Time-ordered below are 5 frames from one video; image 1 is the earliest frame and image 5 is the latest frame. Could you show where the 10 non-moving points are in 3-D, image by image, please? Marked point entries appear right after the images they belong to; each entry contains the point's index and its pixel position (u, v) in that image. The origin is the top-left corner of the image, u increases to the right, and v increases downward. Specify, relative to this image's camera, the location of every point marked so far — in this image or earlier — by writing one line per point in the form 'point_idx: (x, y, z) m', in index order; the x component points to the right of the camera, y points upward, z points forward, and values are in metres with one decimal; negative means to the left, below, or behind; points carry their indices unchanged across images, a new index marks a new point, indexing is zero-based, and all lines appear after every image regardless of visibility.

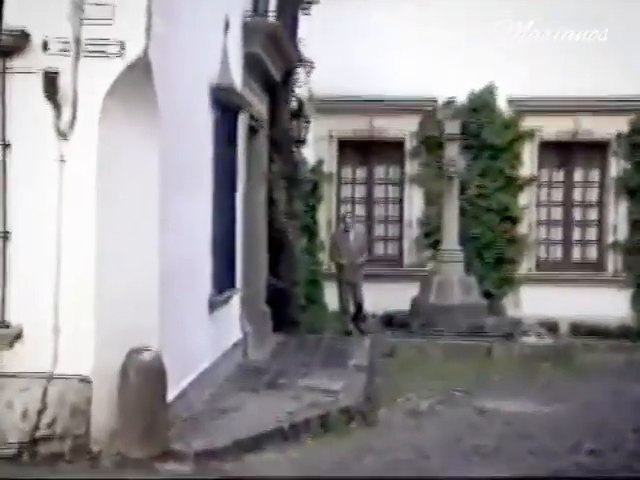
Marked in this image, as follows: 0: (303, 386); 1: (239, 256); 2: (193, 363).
0: (-0.2, -1.5, +10.5) m
1: (-0.9, -0.2, +11.5) m
2: (-1.2, -1.2, +10.0) m
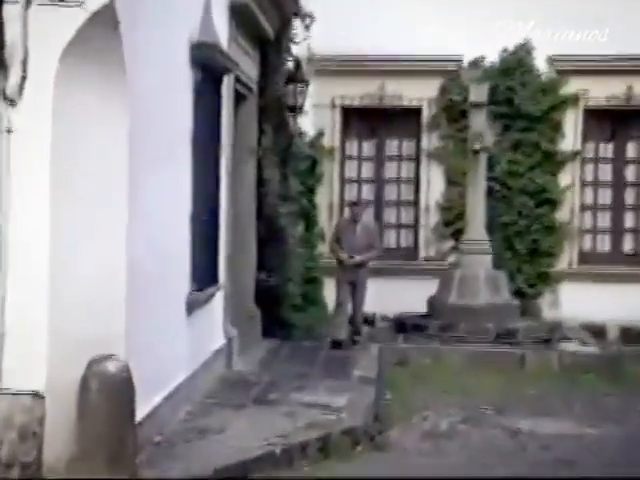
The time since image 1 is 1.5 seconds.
0: (-0.2, -1.3, +8.8) m
1: (-0.9, -0.1, +9.8) m
2: (-1.2, -1.1, +8.3) m
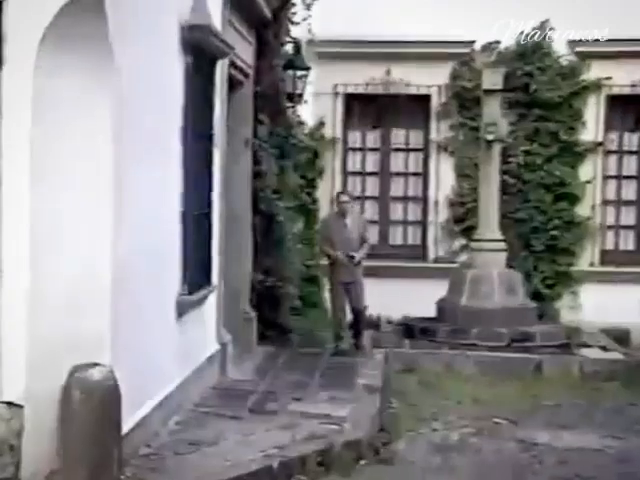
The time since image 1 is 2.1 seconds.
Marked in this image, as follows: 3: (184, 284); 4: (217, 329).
0: (-0.2, -1.3, +8.1) m
1: (-0.9, -0.1, +9.1) m
2: (-1.2, -1.1, +7.6) m
3: (-1.1, -0.3, +8.3) m
4: (-0.9, -0.8, +9.2) m
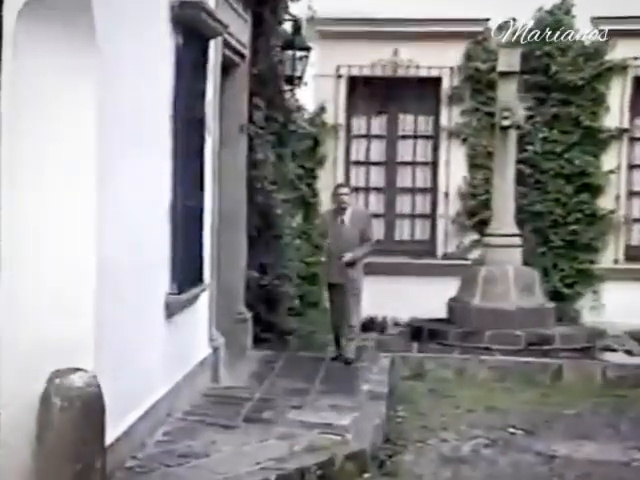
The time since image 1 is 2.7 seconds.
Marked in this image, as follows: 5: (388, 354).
0: (-0.2, -1.3, +7.5) m
1: (-0.9, 0.0, +8.5) m
2: (-1.2, -1.0, +7.0) m
3: (-1.1, -0.3, +7.6) m
4: (-0.9, -0.7, +8.5) m
5: (+0.6, -1.0, +9.4) m
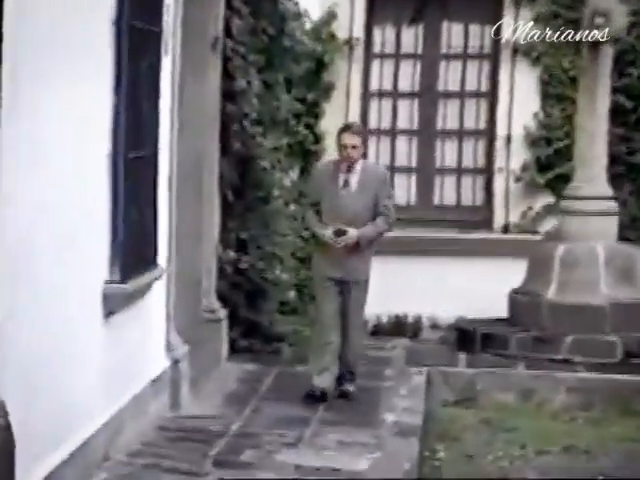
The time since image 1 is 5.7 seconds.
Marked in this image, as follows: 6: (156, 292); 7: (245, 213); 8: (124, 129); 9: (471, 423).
0: (-0.1, -1.1, +5.1) m
1: (-0.9, +0.1, +6.2) m
2: (-1.2, -0.8, +4.6) m
3: (-1.0, -0.1, +5.3) m
4: (-0.9, -0.6, +6.2) m
5: (+0.6, -0.9, +7.0) m
6: (-0.9, -0.3, +6.0) m
7: (-0.6, +0.1, +7.5) m
8: (-1.0, +0.6, +5.2) m
9: (+0.8, -1.1, +6.2) m
